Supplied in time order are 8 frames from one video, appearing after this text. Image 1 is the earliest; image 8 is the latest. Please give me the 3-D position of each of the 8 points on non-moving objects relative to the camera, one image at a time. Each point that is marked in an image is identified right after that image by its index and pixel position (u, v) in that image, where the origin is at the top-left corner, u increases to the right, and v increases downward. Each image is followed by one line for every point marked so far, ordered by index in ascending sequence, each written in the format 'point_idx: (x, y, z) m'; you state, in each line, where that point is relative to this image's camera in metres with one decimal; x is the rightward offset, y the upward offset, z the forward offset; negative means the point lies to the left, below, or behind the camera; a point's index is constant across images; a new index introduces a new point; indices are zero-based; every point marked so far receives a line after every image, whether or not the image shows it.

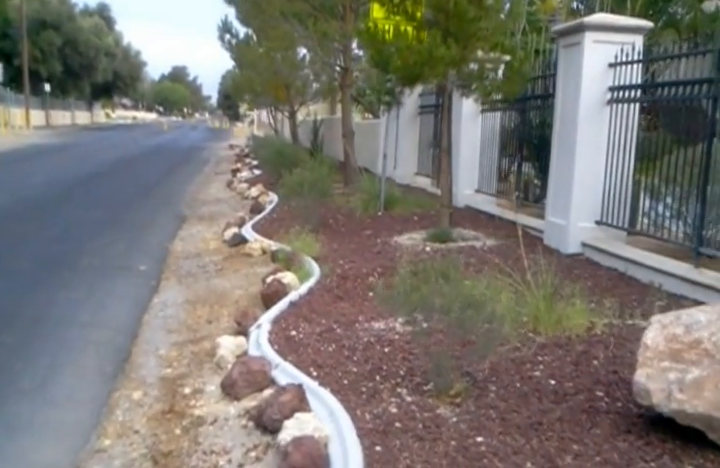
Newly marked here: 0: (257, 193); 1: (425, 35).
0: (-2.5, +1.0, +14.8) m
1: (+0.7, +2.3, +7.2) m
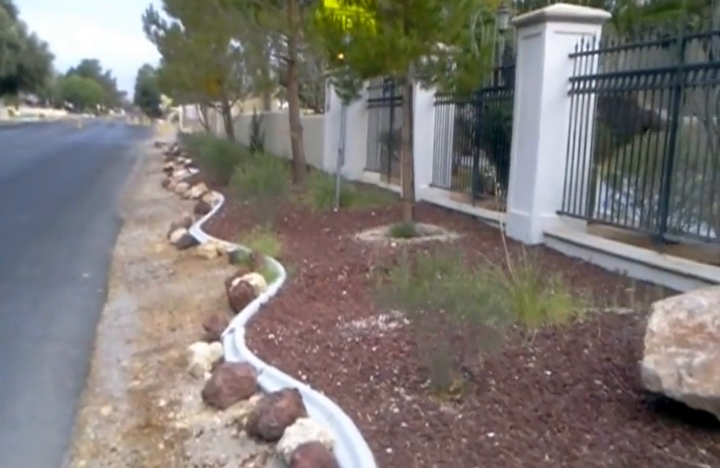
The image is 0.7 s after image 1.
0: (-3.6, +0.9, +14.5) m
1: (+0.2, +2.4, +7.2) m
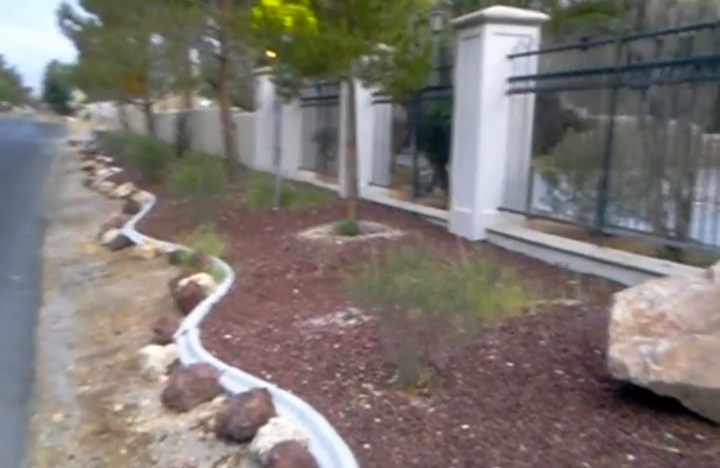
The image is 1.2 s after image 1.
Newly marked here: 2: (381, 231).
0: (-5.1, +0.9, +14.0) m
1: (-0.4, +2.4, +7.2) m
2: (+0.2, 0.0, +7.6) m
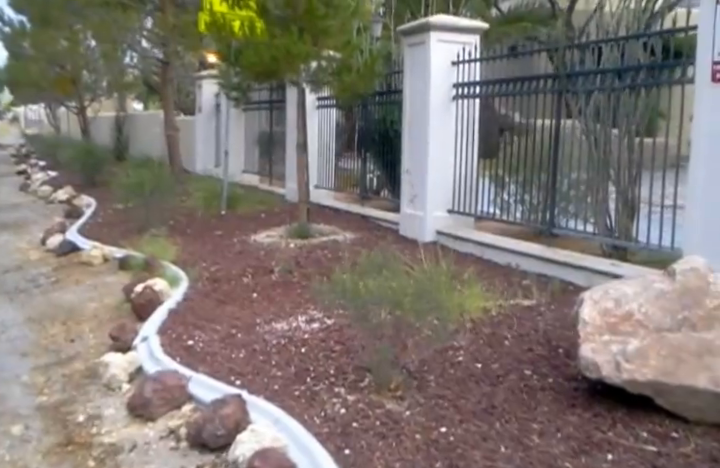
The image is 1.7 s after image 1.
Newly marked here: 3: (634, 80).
0: (-6.2, +0.8, +13.5) m
1: (-1.0, +2.4, +7.2) m
2: (-0.3, 0.0, +7.6) m
3: (+2.1, +1.2, +4.8) m
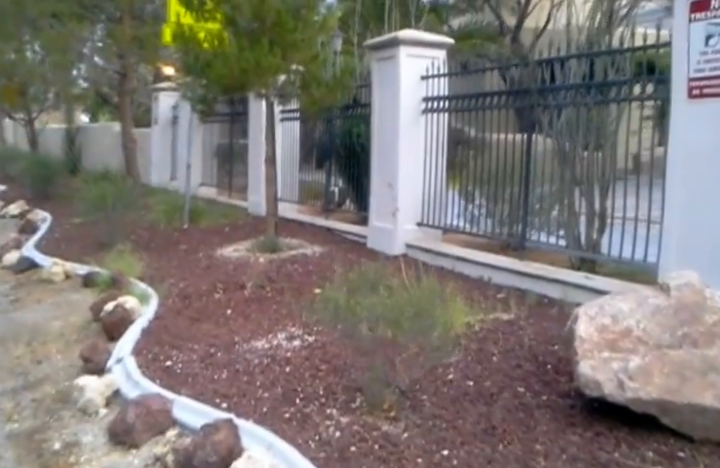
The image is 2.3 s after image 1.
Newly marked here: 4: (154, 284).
0: (-7.0, +0.5, +13.0) m
1: (-1.3, +2.2, +7.1) m
2: (-0.7, -0.2, +7.6) m
3: (+1.9, +1.1, +4.9) m
4: (-2.0, -0.5, +6.1) m
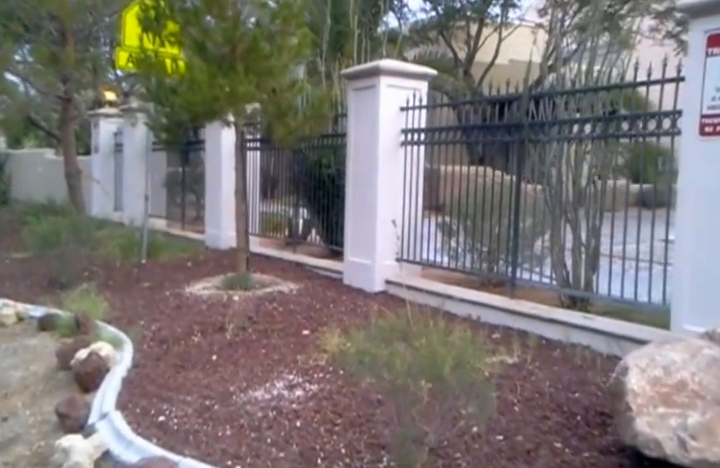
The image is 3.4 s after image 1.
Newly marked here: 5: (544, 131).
0: (-7.8, -0.1, +12.1) m
1: (-1.6, +1.8, +6.9) m
2: (-1.0, -0.6, +7.3) m
3: (+1.9, +0.8, +5.0) m
4: (-2.2, -0.8, +5.7) m
5: (+1.6, +0.9, +5.3) m
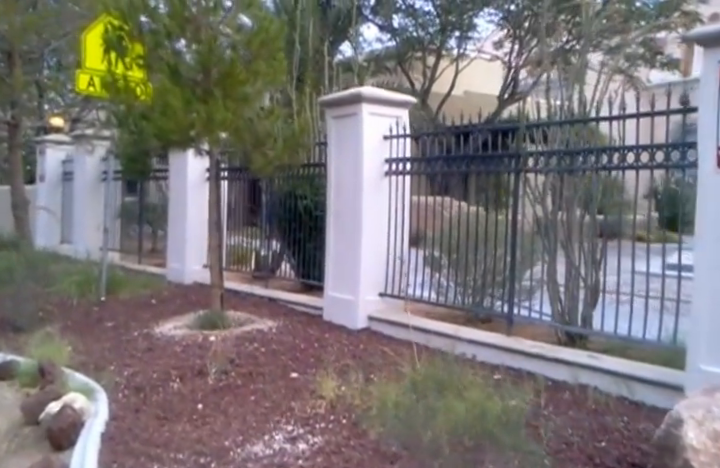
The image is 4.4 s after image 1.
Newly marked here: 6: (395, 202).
0: (-8.4, -0.8, +11.3) m
1: (-1.8, +1.4, +6.6) m
2: (-1.2, -1.0, +6.9) m
3: (+1.8, +0.5, +4.9) m
4: (-2.3, -1.2, +5.3) m
5: (+1.5, +0.6, +5.2) m
6: (+0.4, +0.3, +6.8) m
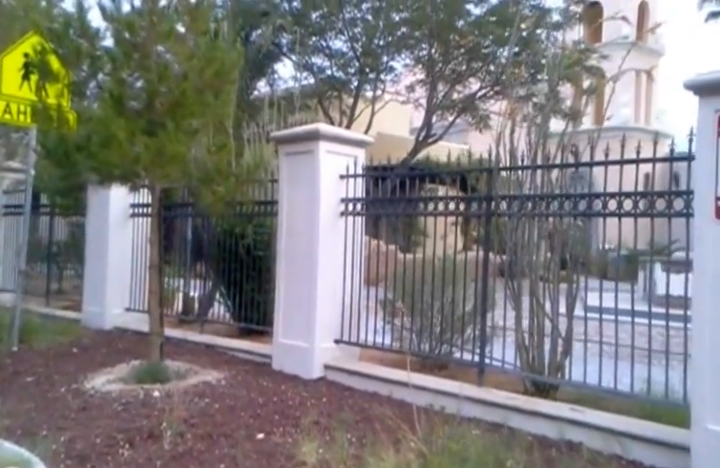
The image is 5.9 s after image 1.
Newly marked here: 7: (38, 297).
0: (-9.4, -1.4, +9.6) m
1: (-2.2, +1.0, +6.1) m
2: (-1.7, -1.4, +6.4) m
3: (+1.6, +0.2, +4.9) m
4: (-2.5, -1.5, +4.6) m
5: (+1.2, +0.2, +5.2) m
6: (-0.1, -0.1, +6.6) m
7: (-6.3, -1.2, +12.5) m
